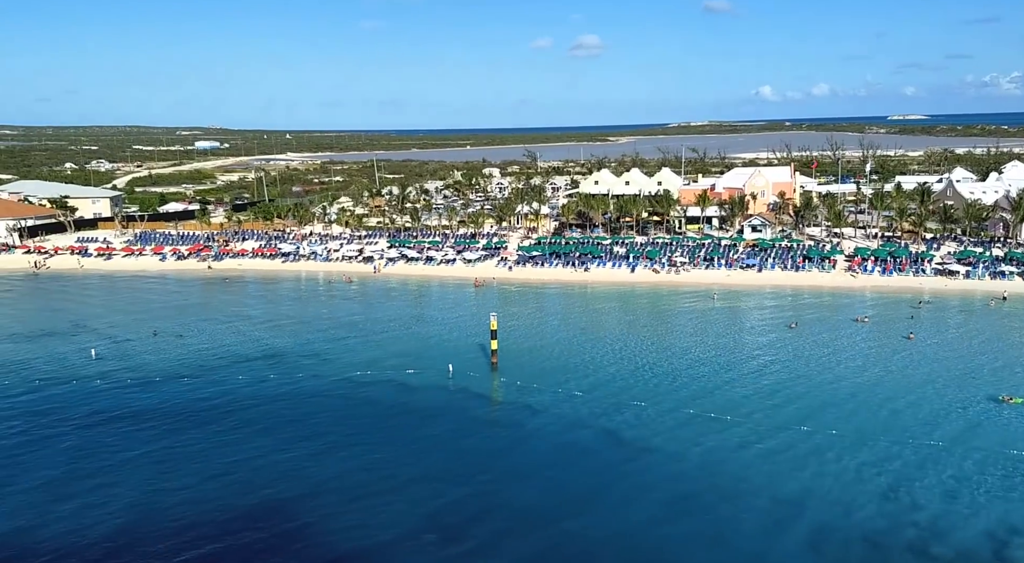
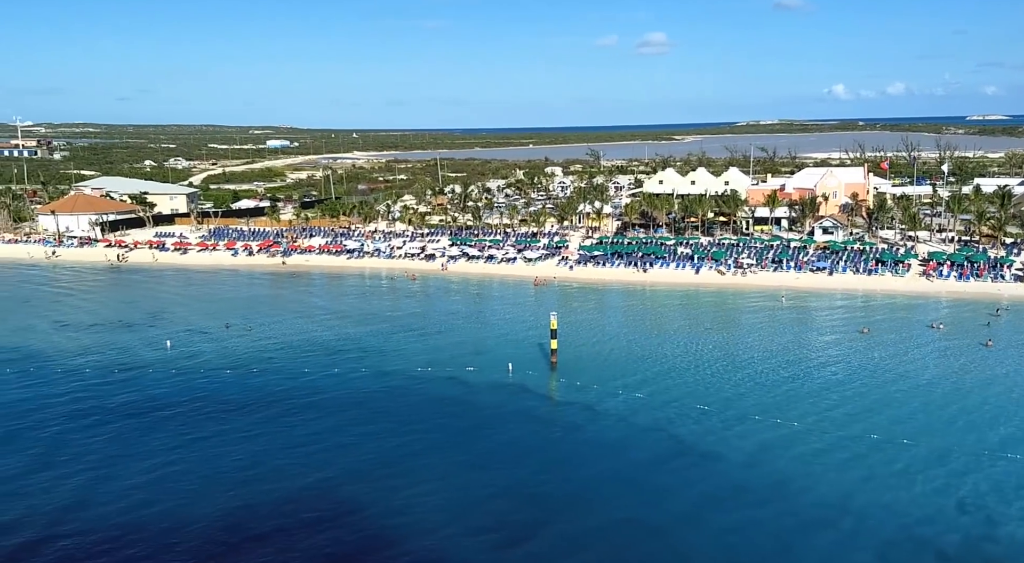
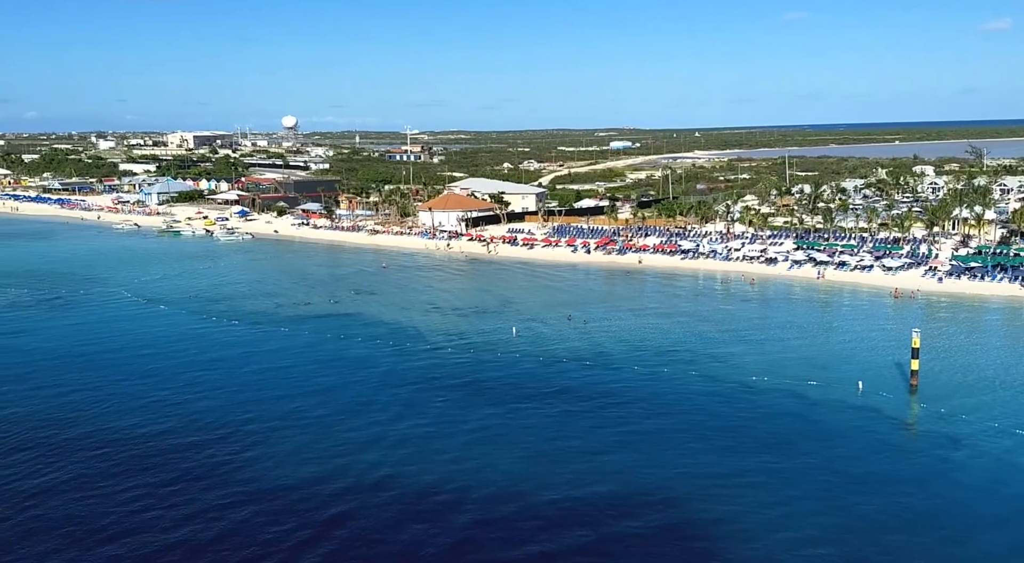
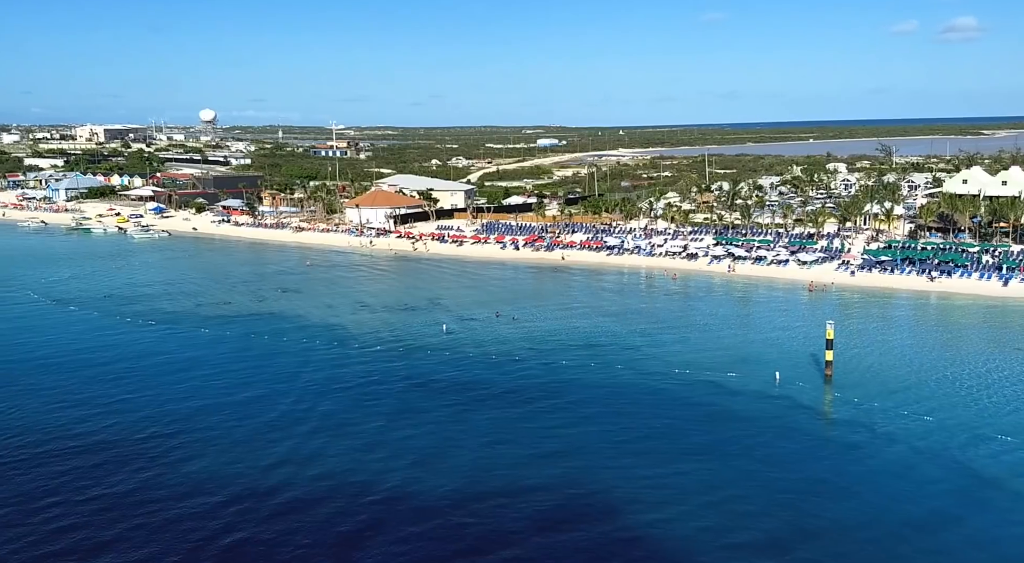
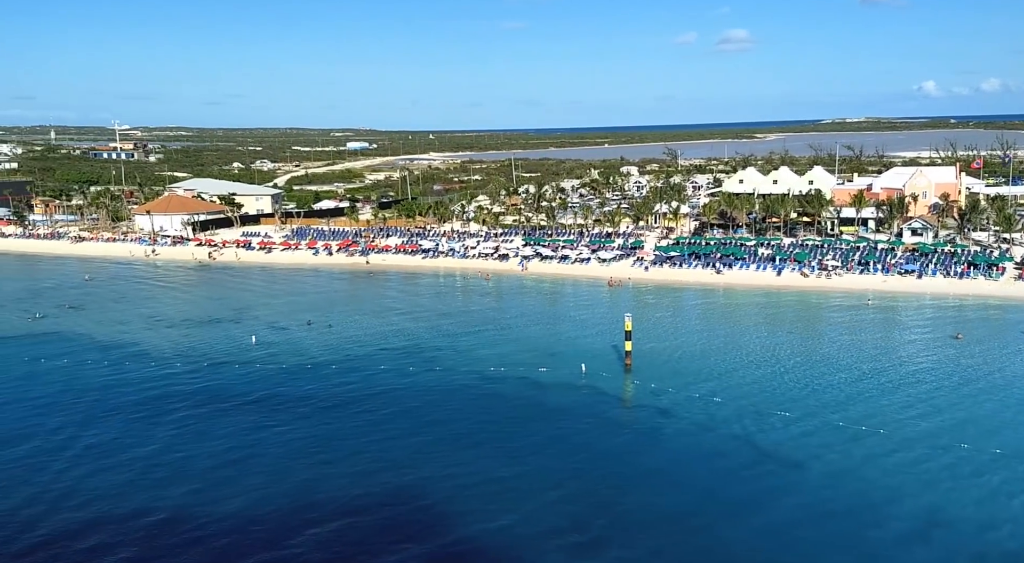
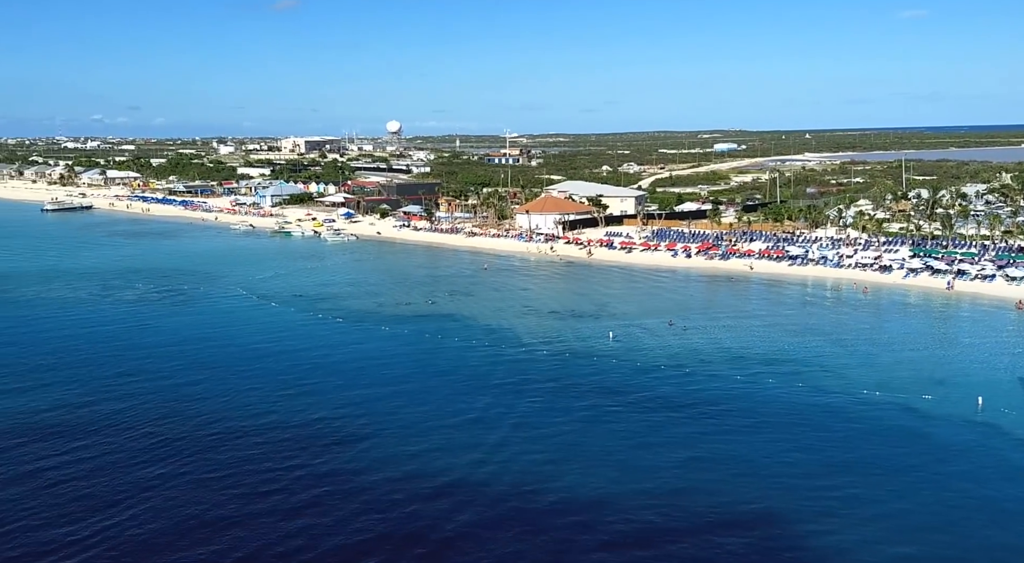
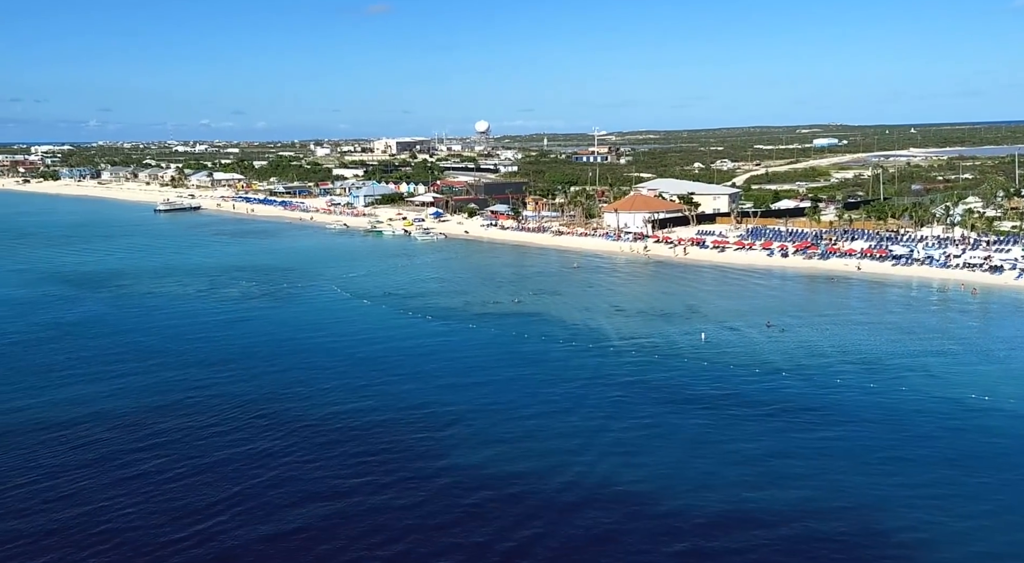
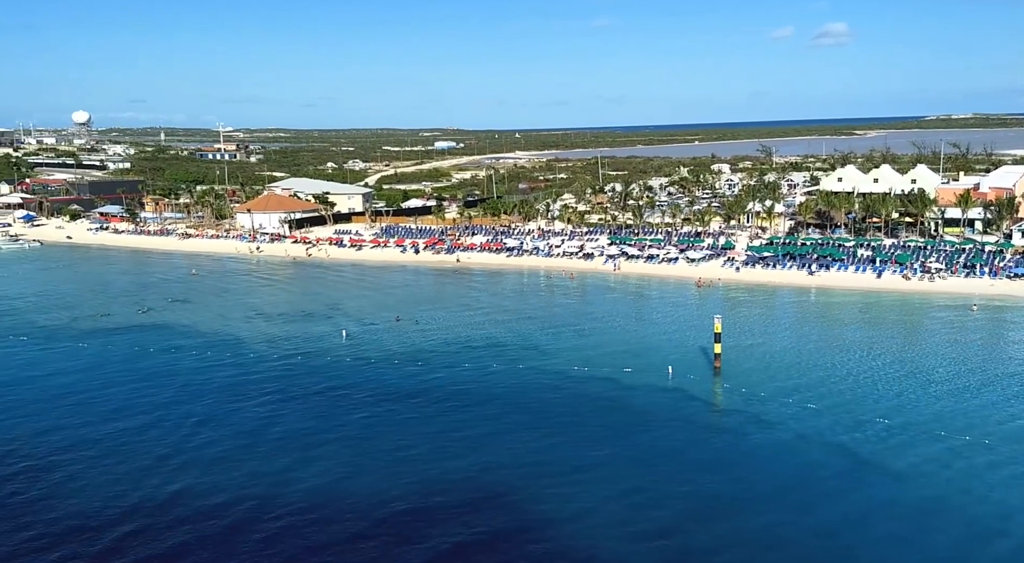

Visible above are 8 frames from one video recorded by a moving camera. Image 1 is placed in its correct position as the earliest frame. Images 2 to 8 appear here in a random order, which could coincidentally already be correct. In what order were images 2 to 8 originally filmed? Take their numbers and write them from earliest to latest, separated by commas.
2, 5, 8, 4, 3, 6, 7
